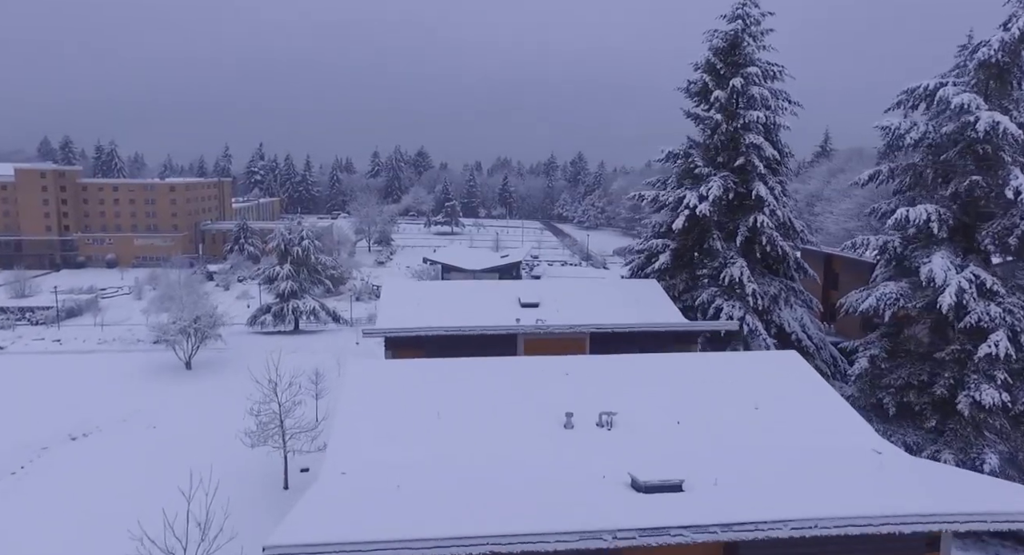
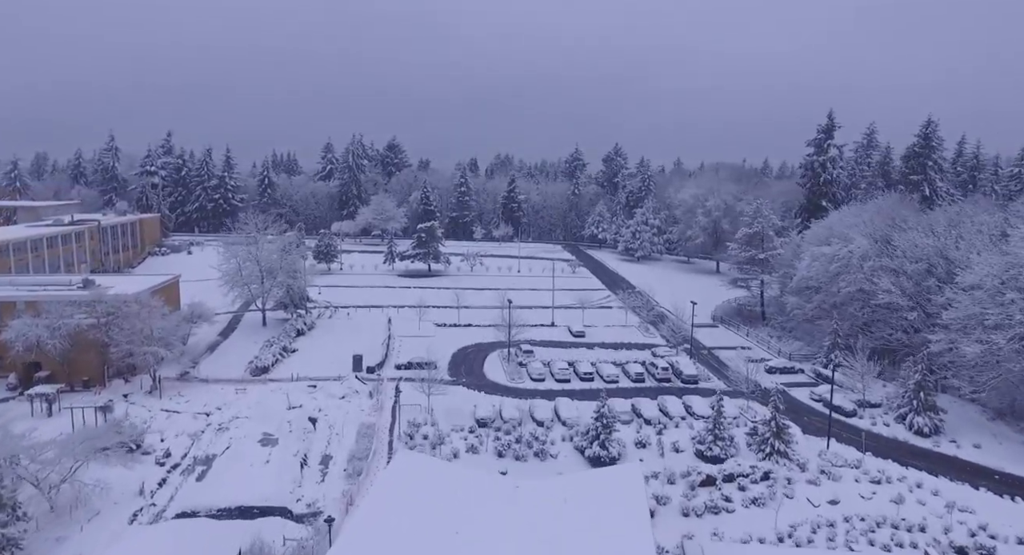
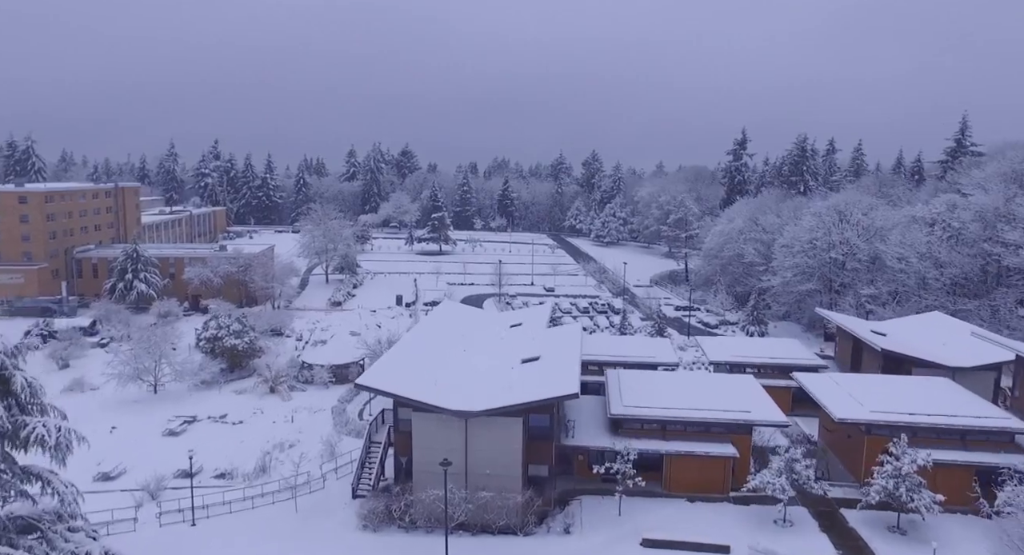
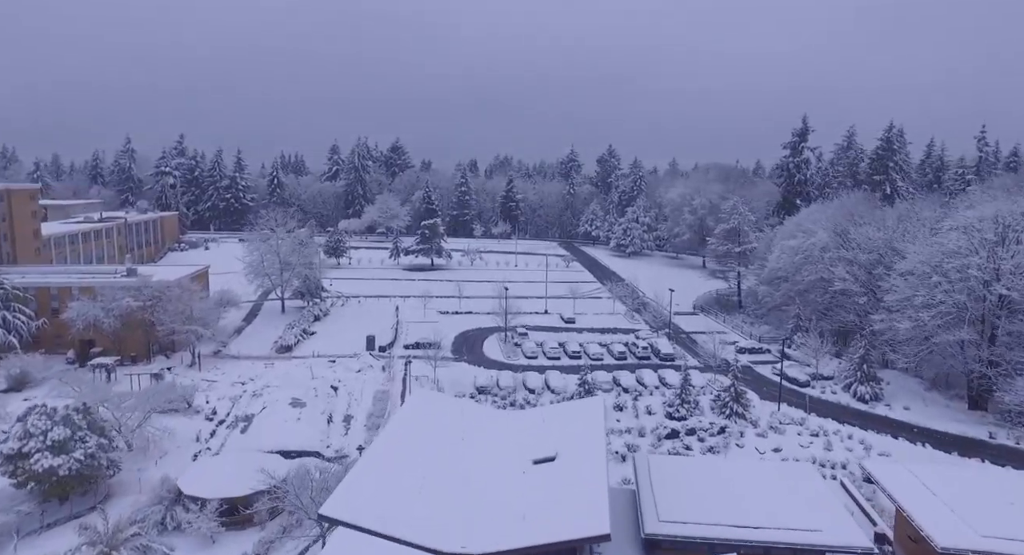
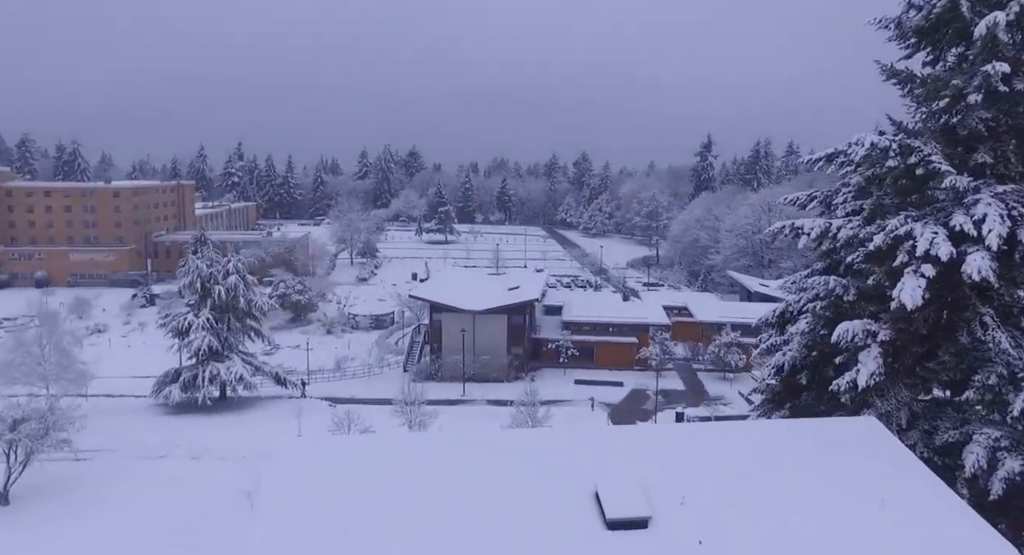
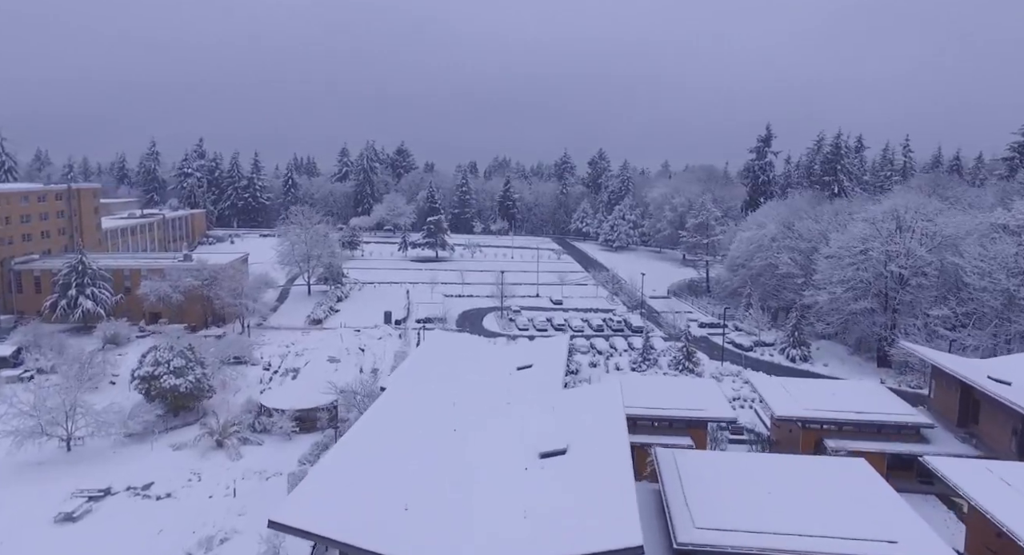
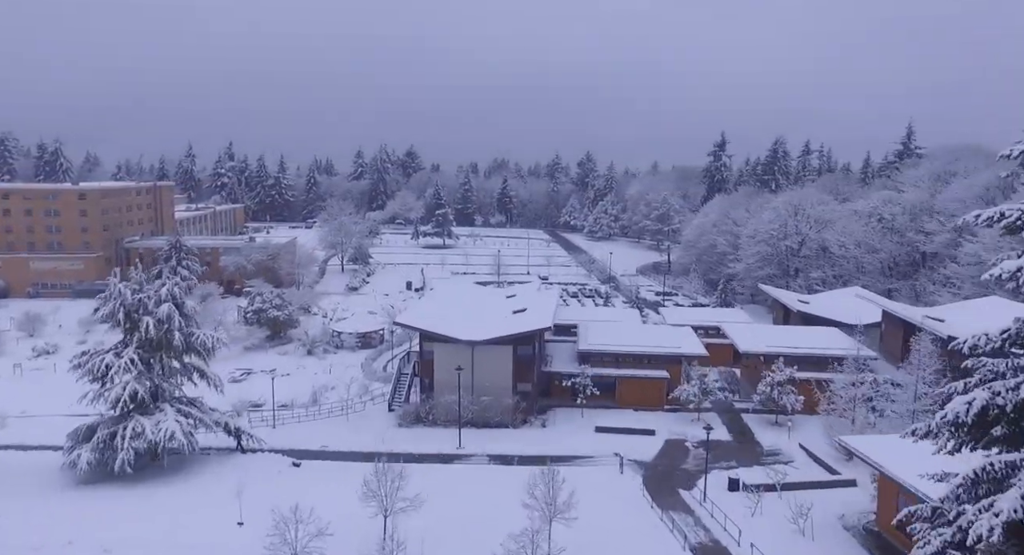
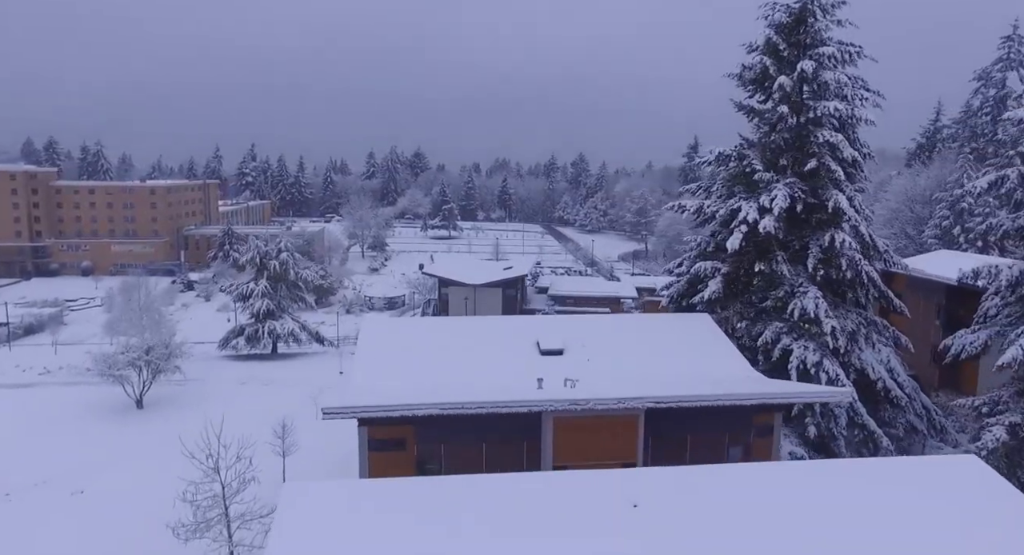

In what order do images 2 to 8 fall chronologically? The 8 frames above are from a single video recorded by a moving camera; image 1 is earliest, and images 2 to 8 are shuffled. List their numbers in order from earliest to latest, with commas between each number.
8, 5, 7, 3, 6, 4, 2
